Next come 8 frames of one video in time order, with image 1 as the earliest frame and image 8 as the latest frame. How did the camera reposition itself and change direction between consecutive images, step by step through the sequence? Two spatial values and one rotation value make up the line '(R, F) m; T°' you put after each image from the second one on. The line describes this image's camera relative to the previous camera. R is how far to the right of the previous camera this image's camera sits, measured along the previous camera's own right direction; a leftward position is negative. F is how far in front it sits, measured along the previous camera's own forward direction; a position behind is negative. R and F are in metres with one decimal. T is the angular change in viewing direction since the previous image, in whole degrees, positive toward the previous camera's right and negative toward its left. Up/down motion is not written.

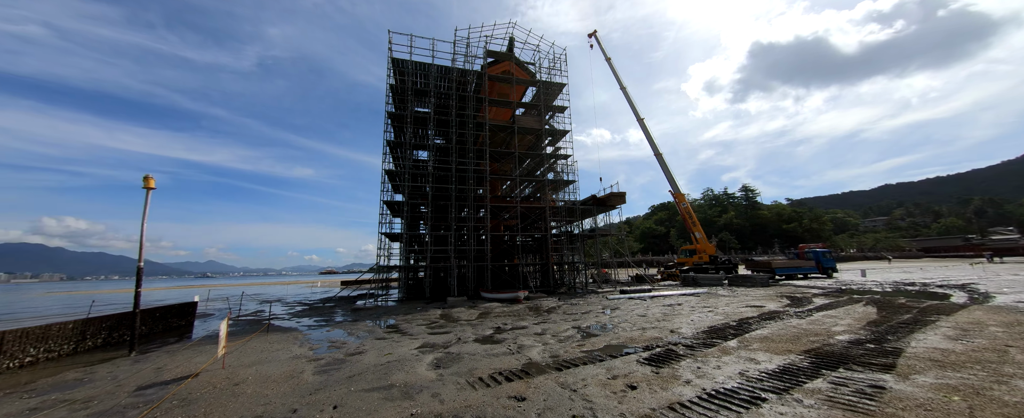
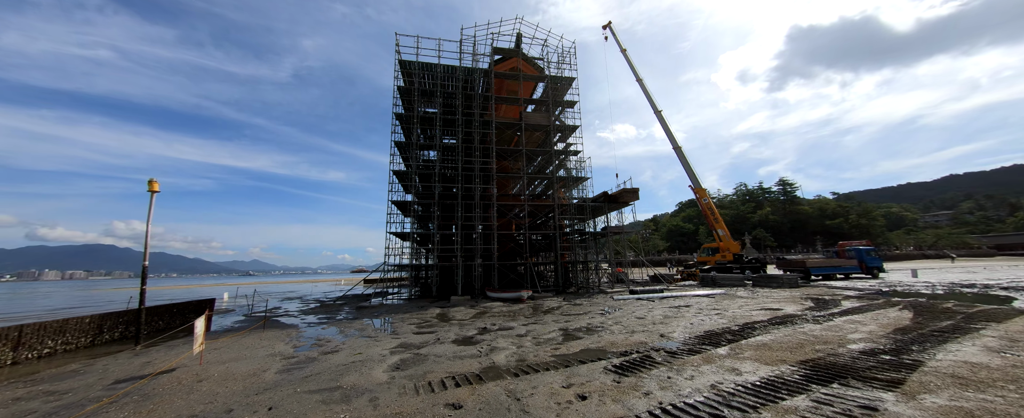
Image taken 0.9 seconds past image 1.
(+1.2, +0.3) m; -4°
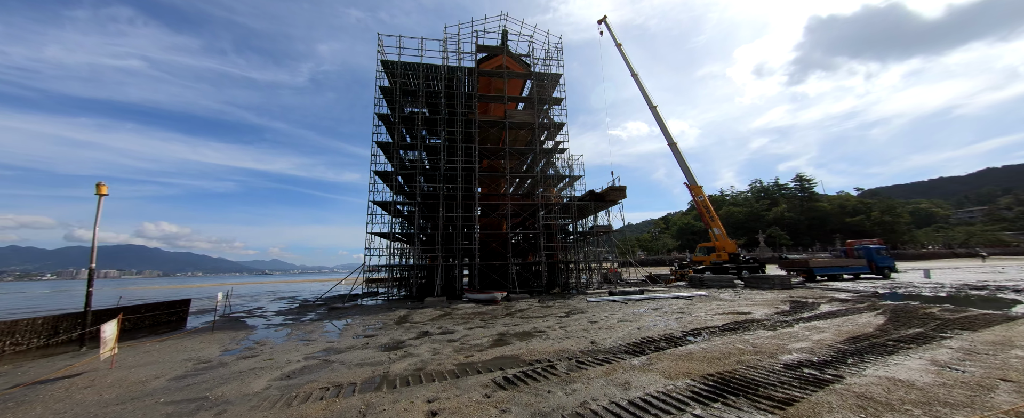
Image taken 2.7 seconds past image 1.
(+2.1, +0.4) m; -2°
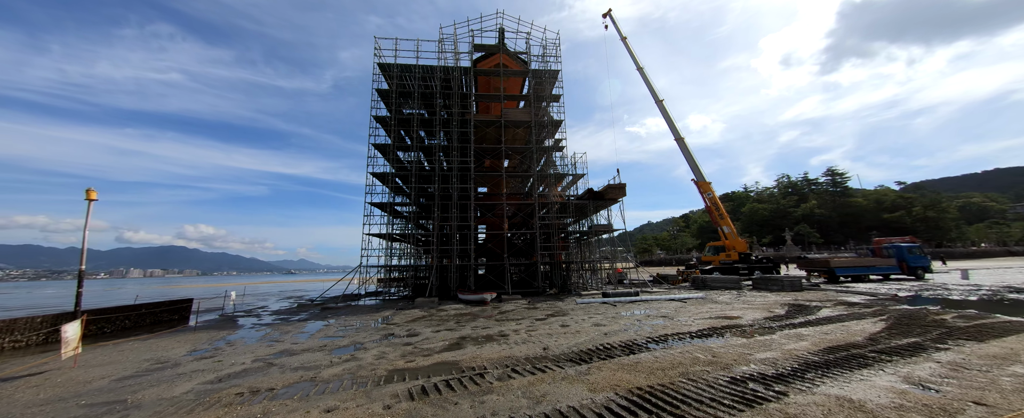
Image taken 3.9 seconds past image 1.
(+1.6, +0.3) m; -3°
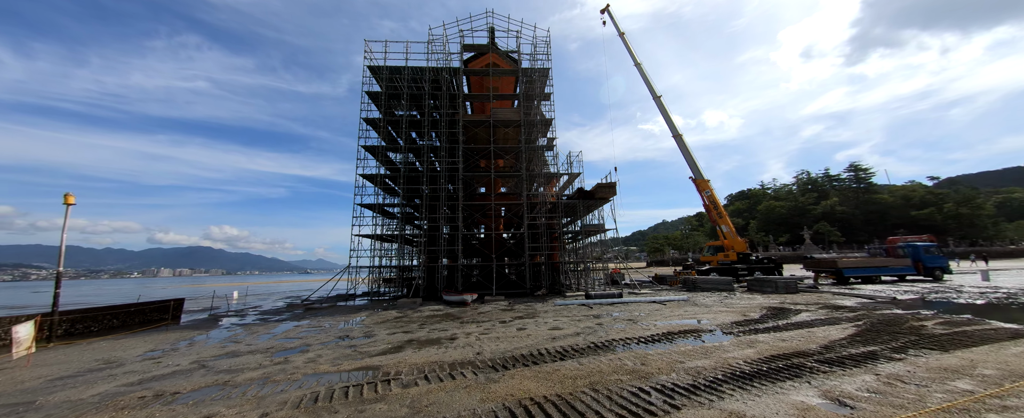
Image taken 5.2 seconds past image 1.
(+1.7, +0.2) m; -2°
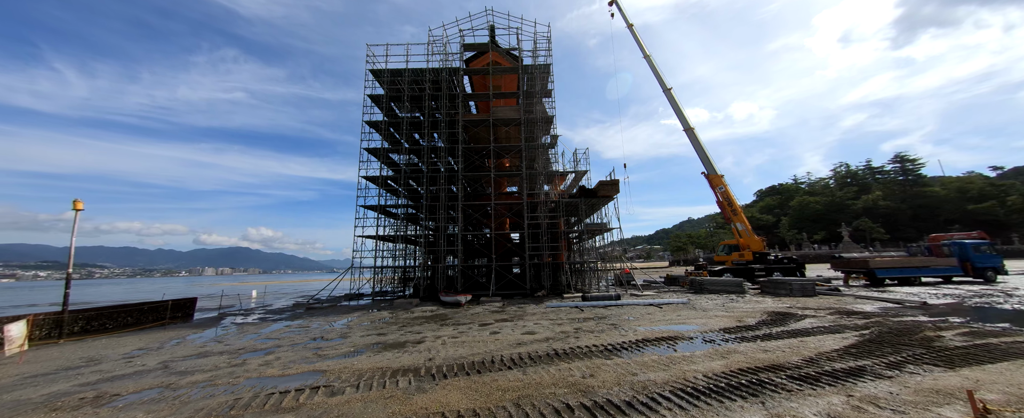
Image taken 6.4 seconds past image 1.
(+1.4, +0.3) m; -3°
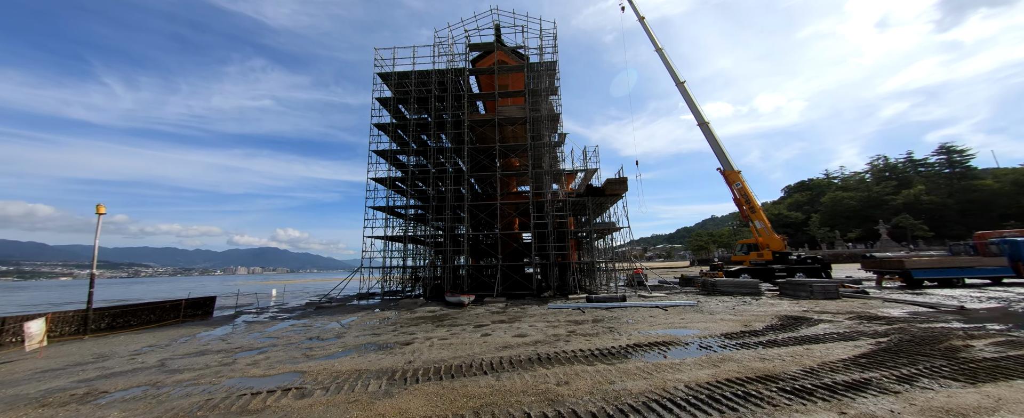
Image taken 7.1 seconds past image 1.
(+0.8, +0.2) m; -3°
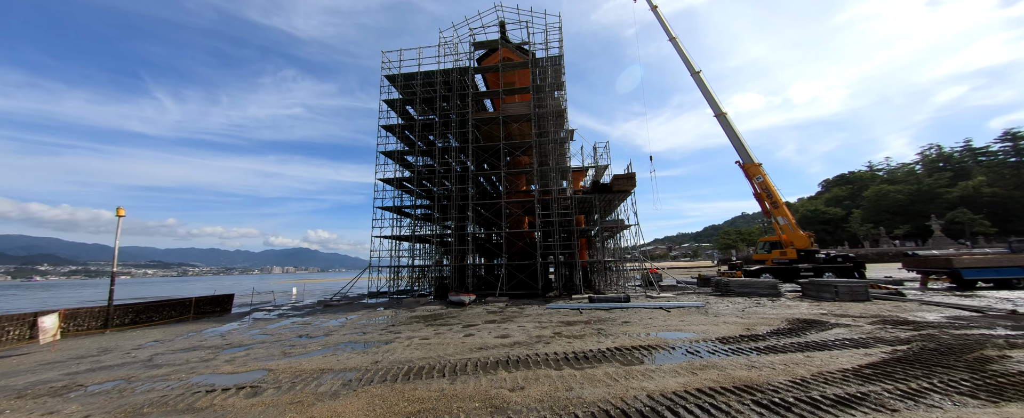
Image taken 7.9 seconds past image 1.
(+1.1, +0.3) m; -4°
